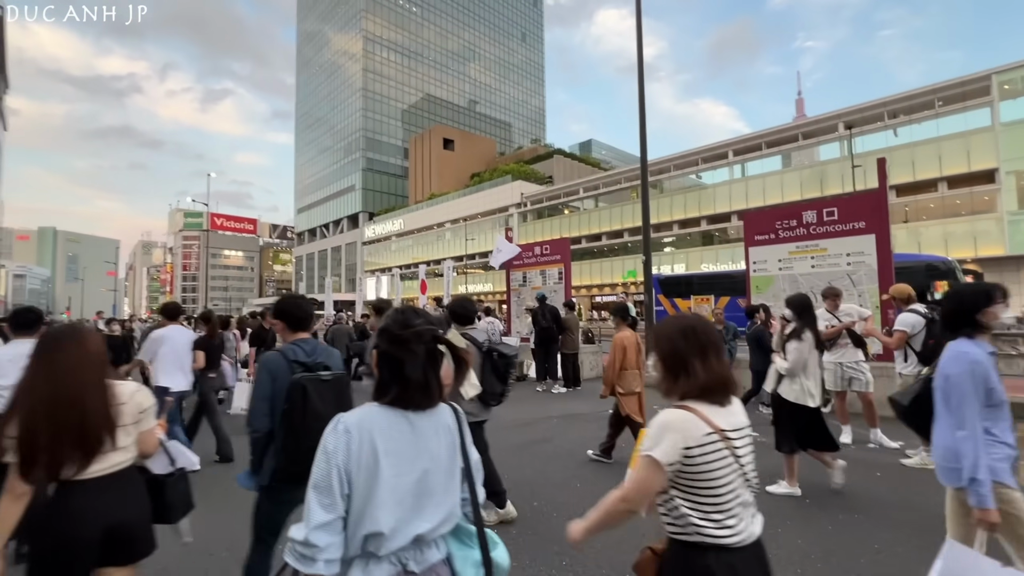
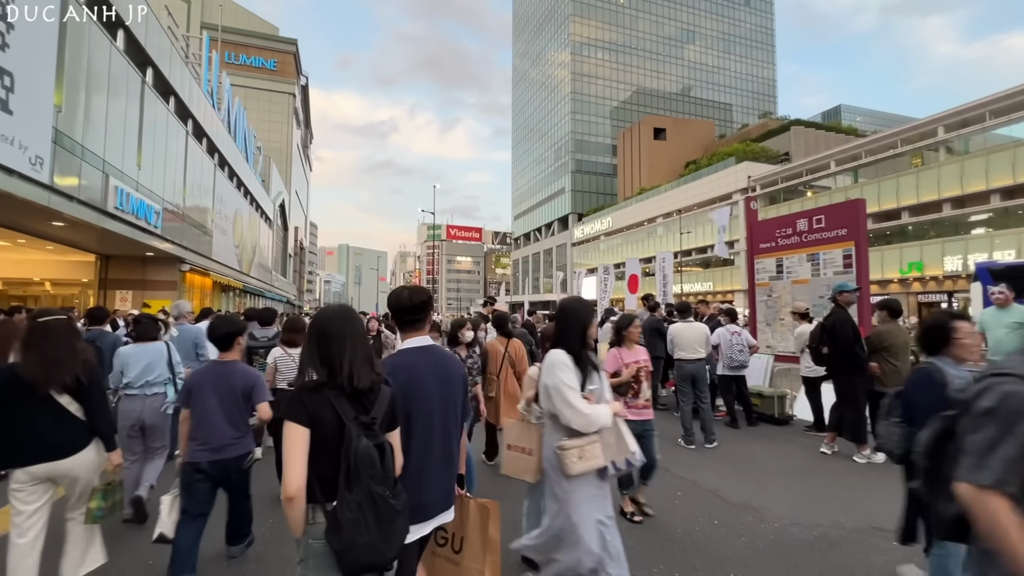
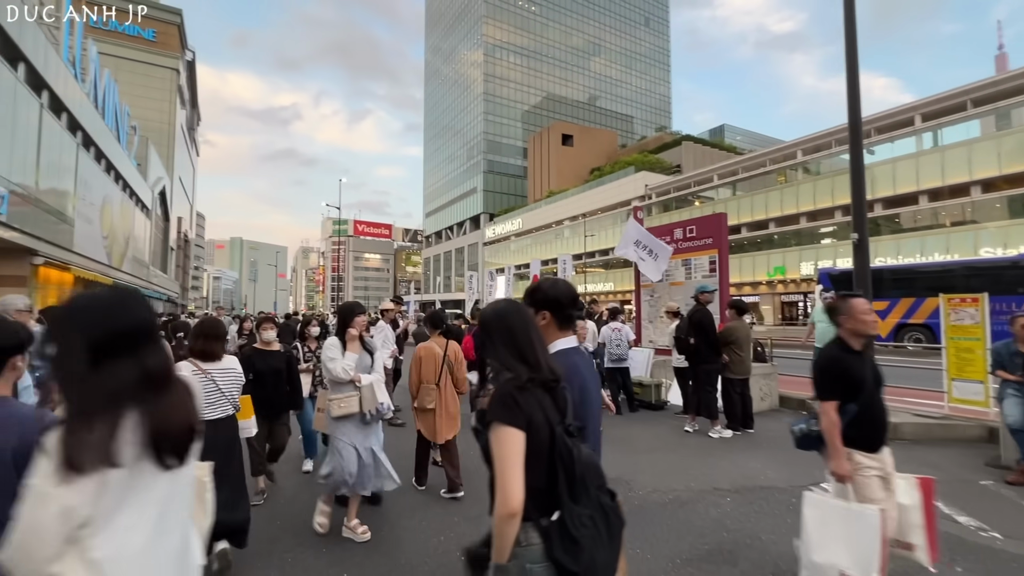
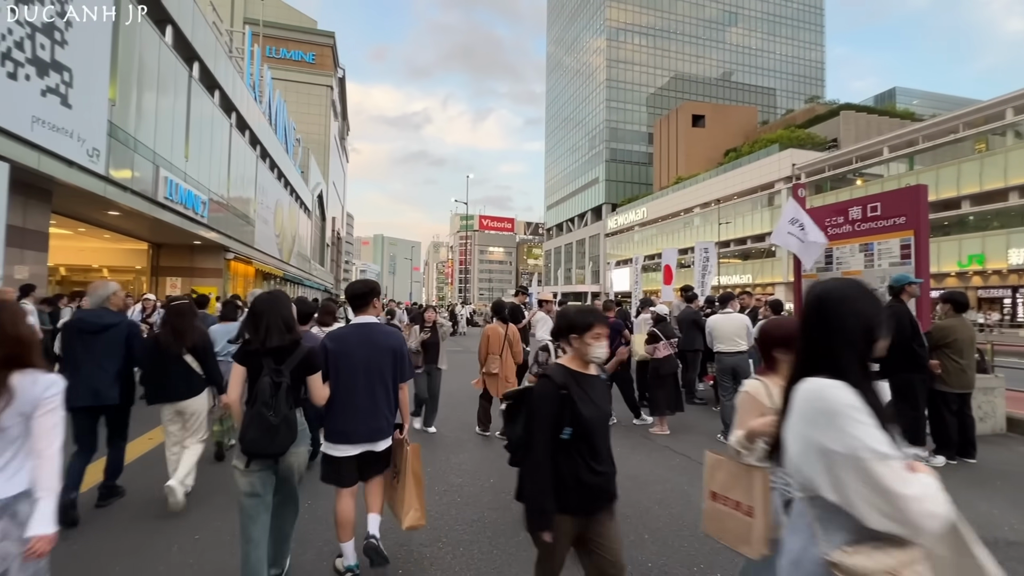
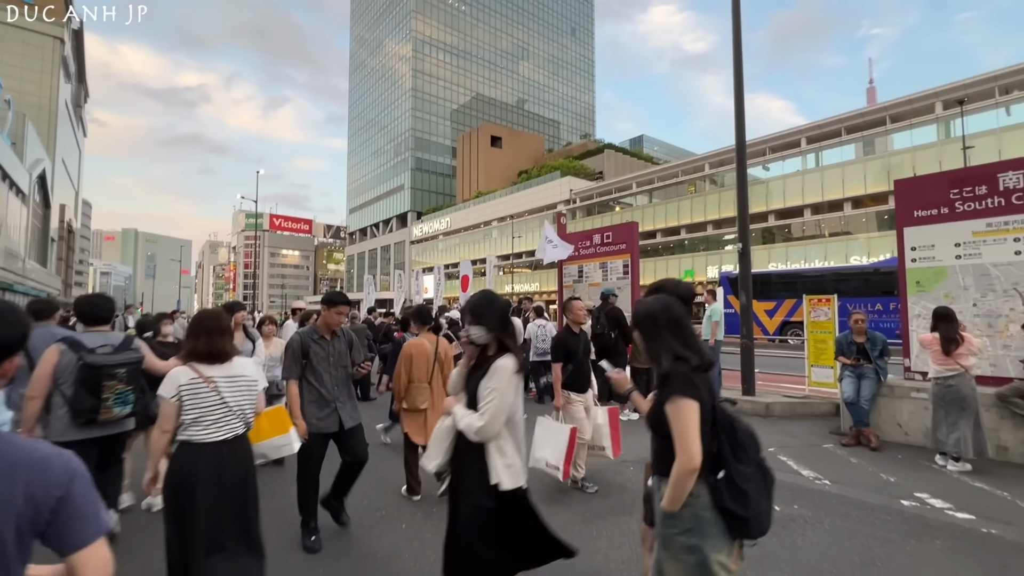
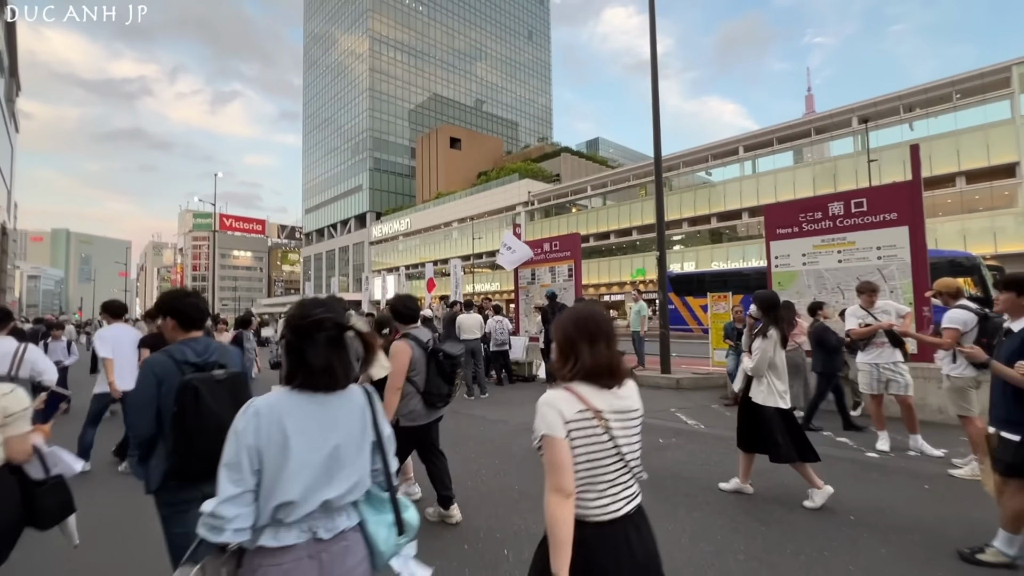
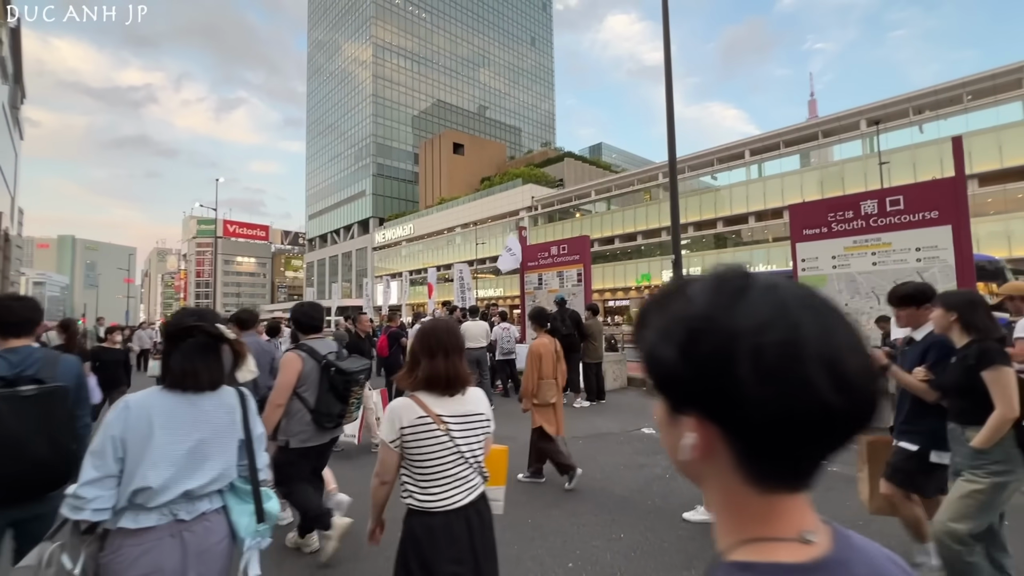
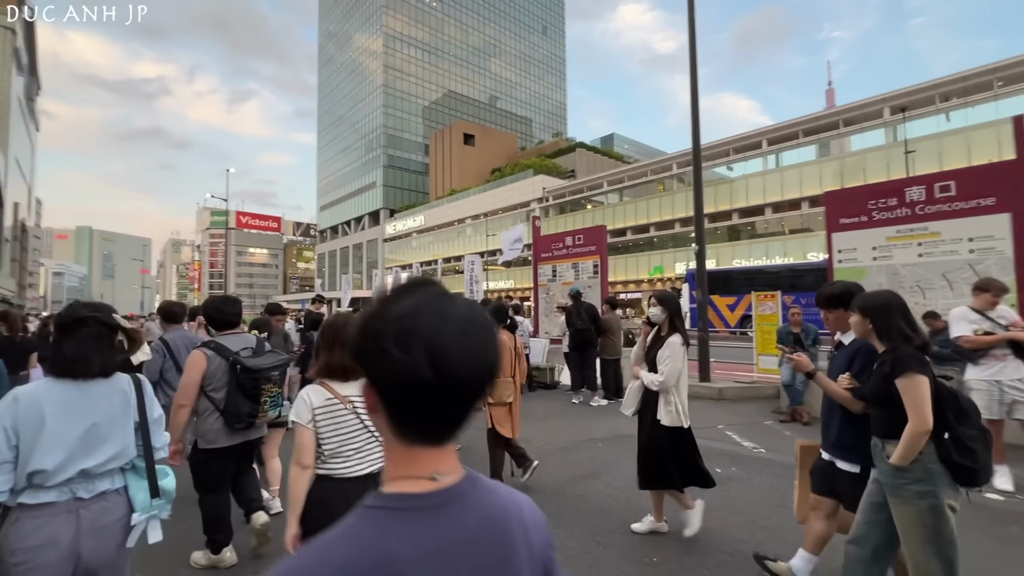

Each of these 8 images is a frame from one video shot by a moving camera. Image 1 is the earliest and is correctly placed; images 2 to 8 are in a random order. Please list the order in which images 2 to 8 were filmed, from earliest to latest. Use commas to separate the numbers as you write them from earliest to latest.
6, 7, 8, 5, 3, 2, 4
